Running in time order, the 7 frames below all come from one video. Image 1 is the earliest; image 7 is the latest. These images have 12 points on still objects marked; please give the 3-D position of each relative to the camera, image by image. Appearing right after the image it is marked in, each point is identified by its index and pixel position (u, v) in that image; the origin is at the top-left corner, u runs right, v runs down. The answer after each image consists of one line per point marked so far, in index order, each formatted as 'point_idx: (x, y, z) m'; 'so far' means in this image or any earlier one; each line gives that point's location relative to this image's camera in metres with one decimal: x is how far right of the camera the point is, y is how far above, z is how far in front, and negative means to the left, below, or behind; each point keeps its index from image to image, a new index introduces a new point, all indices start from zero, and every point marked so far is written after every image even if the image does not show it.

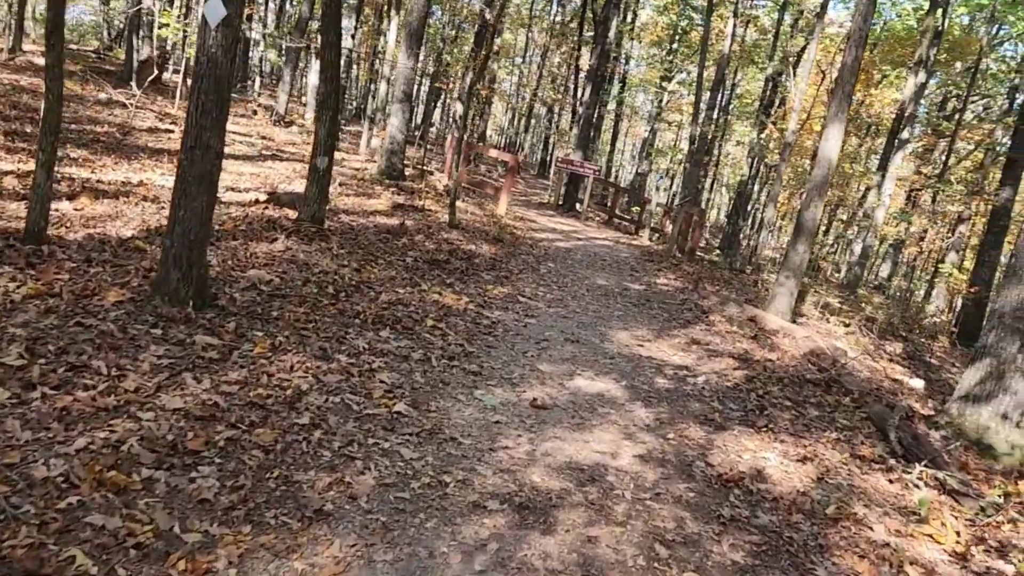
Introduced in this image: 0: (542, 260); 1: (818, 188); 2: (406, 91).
0: (+0.5, +0.4, +12.1) m
1: (+3.8, +1.2, +10.2) m
2: (-2.1, +3.9, +16.4) m
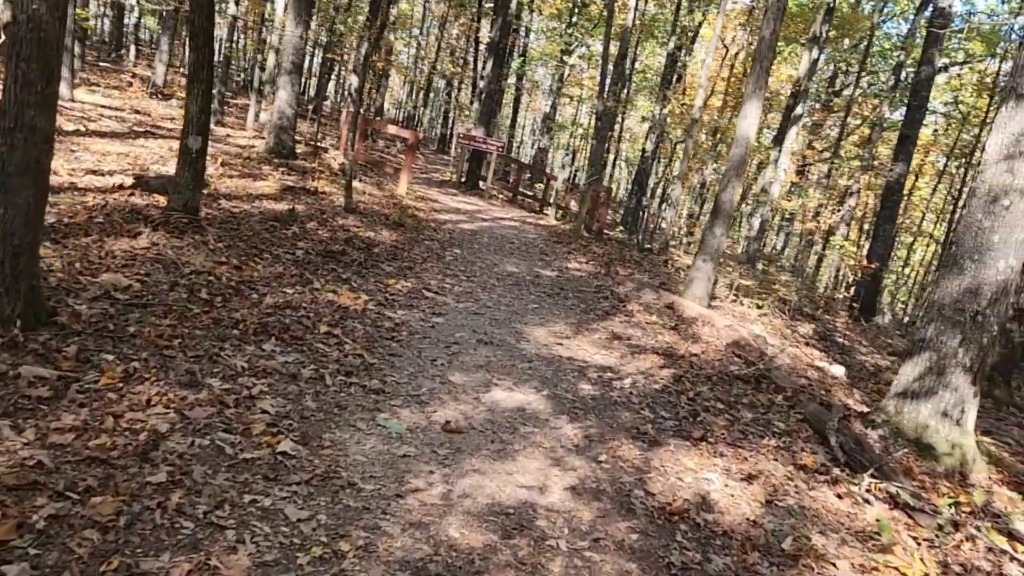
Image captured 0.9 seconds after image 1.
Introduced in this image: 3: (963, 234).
0: (-0.9, +0.6, +11.3) m
1: (+2.7, +1.4, +9.8) m
2: (-4.0, +4.1, +15.2) m
3: (+3.1, +0.4, +5.7) m
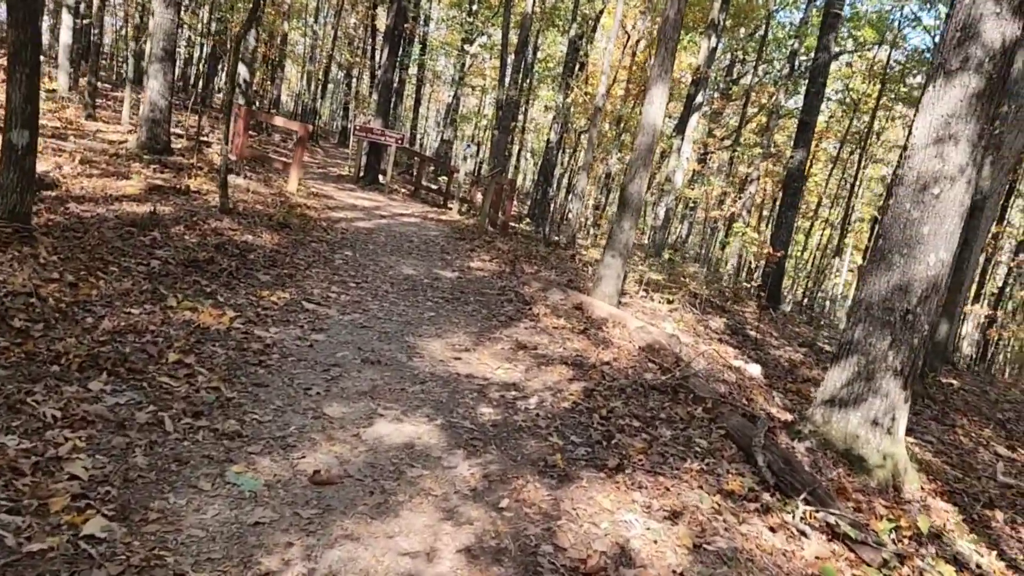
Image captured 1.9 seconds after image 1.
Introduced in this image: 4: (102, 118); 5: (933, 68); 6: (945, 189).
0: (-2.2, +0.5, +10.4) m
1: (+1.5, +1.4, +9.2) m
2: (-5.8, +4.0, +13.9) m
3: (+2.4, +0.4, +5.2) m
4: (-9.7, +4.0, +19.7) m
5: (+2.7, +1.4, +5.2) m
6: (+2.6, +0.6, +5.0) m
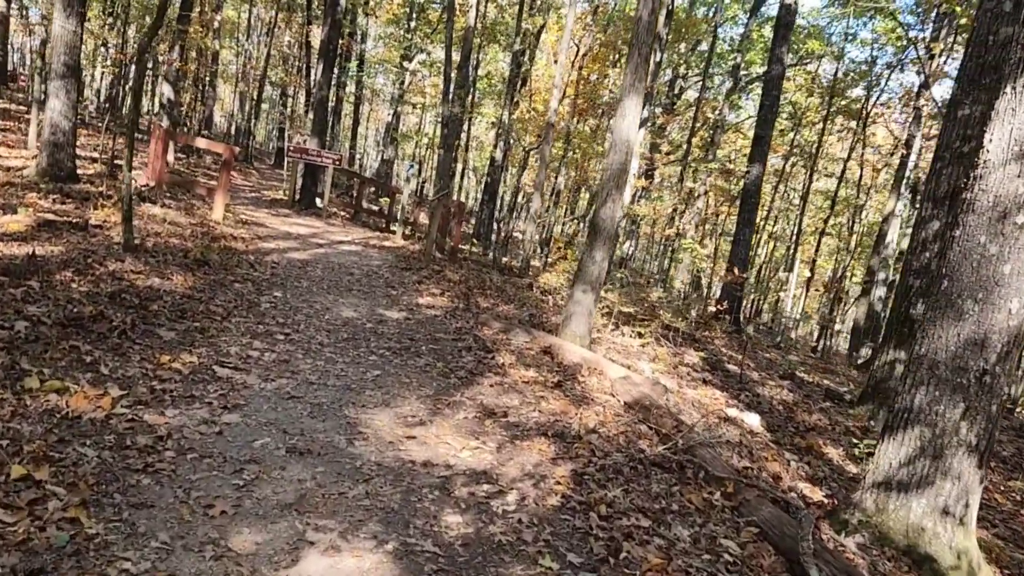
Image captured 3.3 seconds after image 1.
0: (-2.7, 0.0, +9.0) m
1: (+1.0, +1.1, +8.1) m
2: (-6.6, +3.3, +12.3) m
3: (+2.2, +0.1, +4.2) m
4: (-10.9, +3.1, +17.9) m
5: (+2.5, +1.1, +4.2) m
6: (+2.5, +0.3, +3.9) m
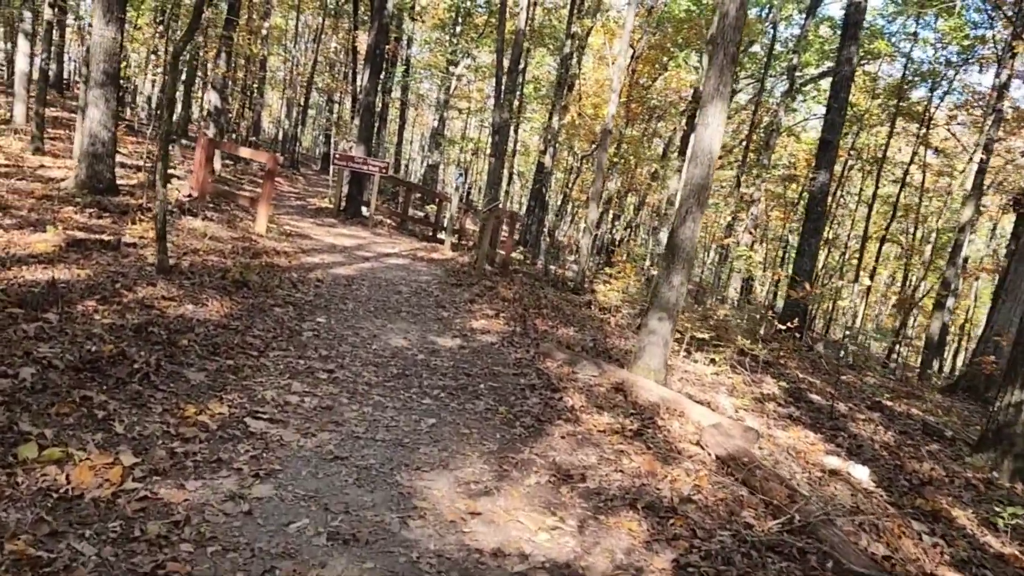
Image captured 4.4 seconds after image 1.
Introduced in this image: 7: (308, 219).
0: (-2.0, -0.2, +8.3) m
1: (+1.6, +0.8, +7.2) m
2: (-5.8, +3.1, +11.8) m
3: (+2.6, -0.1, +3.2) m
4: (-9.8, +2.9, +17.6) m
5: (+2.9, +0.9, +3.2) m
6: (+2.8, +0.1, +3.0) m
7: (-4.4, +1.5, +18.0) m
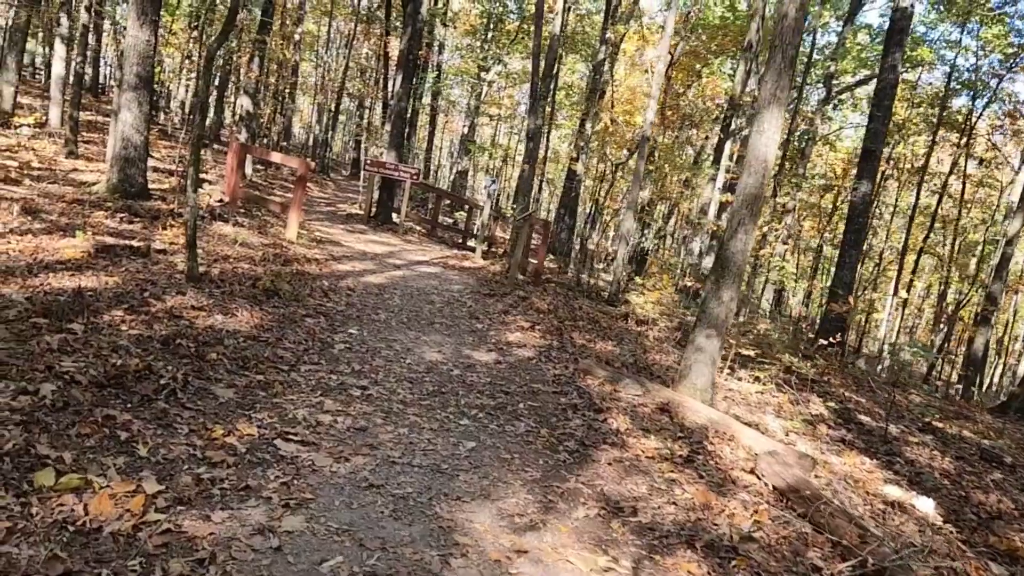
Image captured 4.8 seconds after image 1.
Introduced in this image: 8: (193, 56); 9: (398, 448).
0: (-1.7, -0.3, +8.0) m
1: (+2.0, +0.7, +6.8) m
2: (-5.2, +3.0, +11.7) m
3: (+2.8, -0.2, +2.8) m
4: (-9.1, +2.8, +17.6) m
5: (+3.1, +0.8, +2.8) m
6: (+3.0, 0.0, +2.5) m
7: (-3.7, +1.4, +17.8) m
8: (-7.6, +5.5, +19.3) m
9: (-0.7, -0.9, +4.9) m
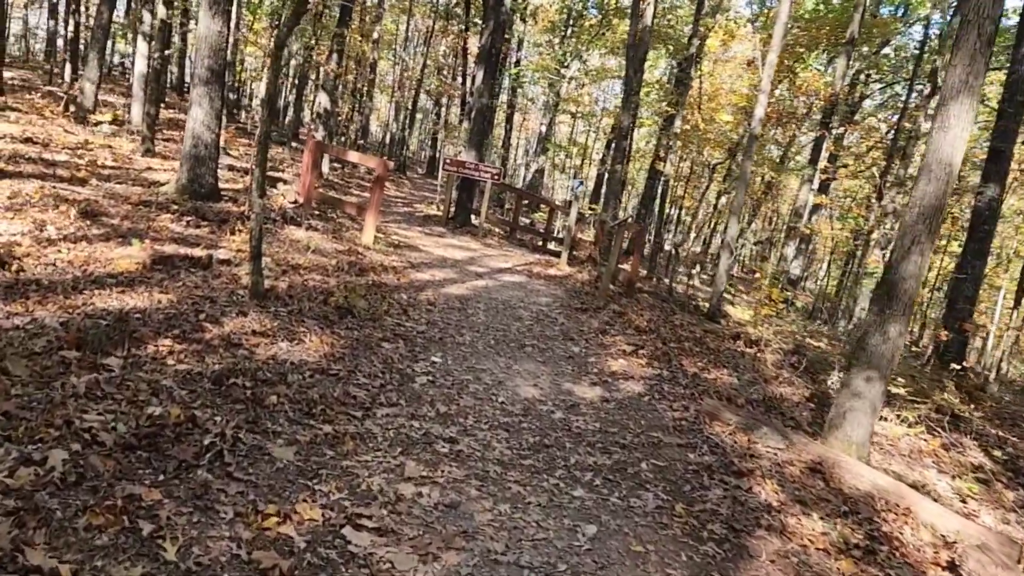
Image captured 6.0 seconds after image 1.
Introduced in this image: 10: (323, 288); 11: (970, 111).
0: (-0.8, -0.5, +7.0) m
1: (+2.8, +0.4, +5.5) m
2: (-4.0, +2.9, +10.9) m
3: (+3.3, -0.5, +1.4) m
4: (-7.3, +2.8, +17.2) m
5: (+3.5, +0.5, +1.4) m
6: (+3.5, -0.3, +1.1) m
7: (-2.0, +1.2, +16.9) m
8: (-5.6, +5.4, +18.7) m
9: (-0.1, -1.1, +3.8) m
10: (-1.8, 0.0, +8.0) m
11: (+2.9, +1.1, +5.3) m
